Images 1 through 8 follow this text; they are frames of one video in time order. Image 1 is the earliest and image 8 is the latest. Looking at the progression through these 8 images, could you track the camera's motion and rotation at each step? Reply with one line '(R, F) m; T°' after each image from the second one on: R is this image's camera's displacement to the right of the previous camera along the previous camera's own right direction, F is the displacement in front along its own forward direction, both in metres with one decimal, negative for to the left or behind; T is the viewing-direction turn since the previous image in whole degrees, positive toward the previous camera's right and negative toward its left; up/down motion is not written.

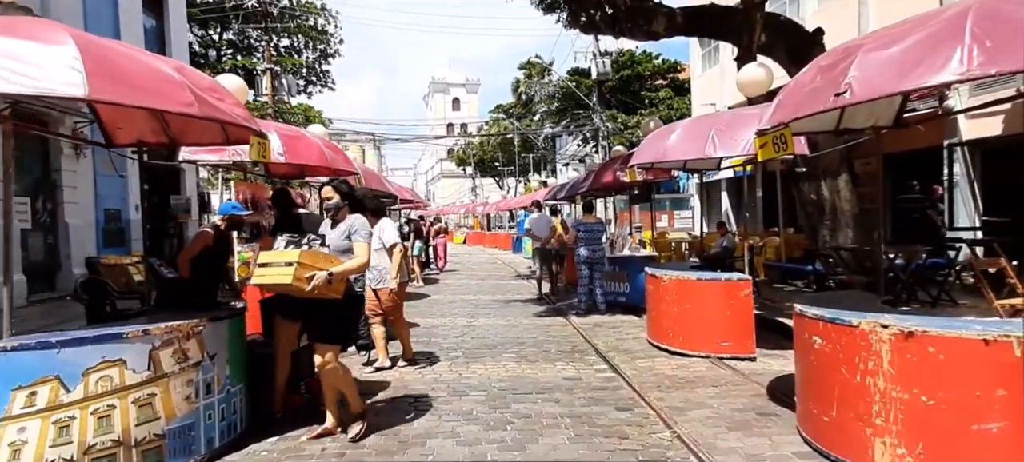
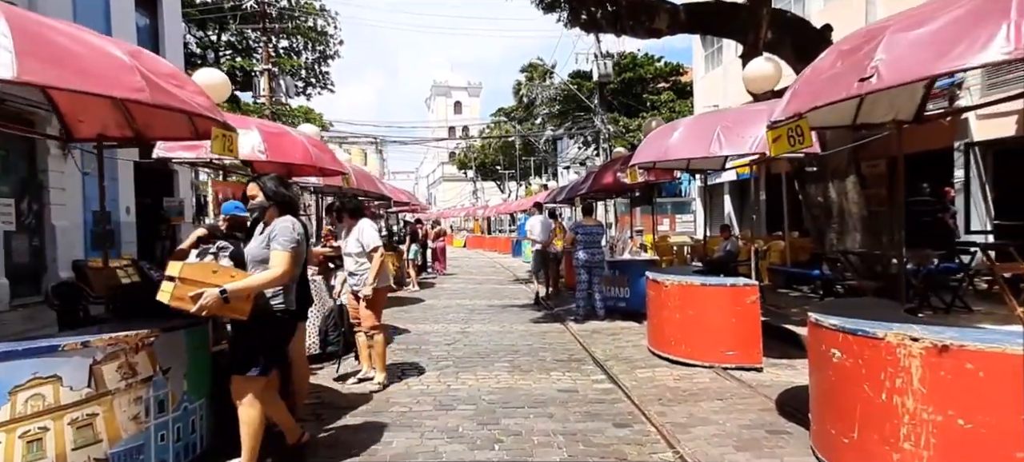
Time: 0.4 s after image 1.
(+0.1, +0.4) m; 0°
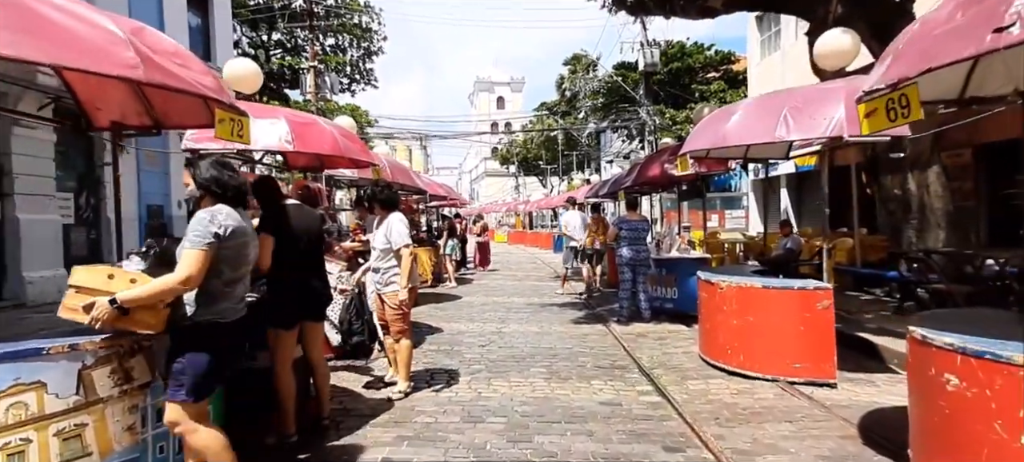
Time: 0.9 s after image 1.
(0.0, +0.5) m; -4°
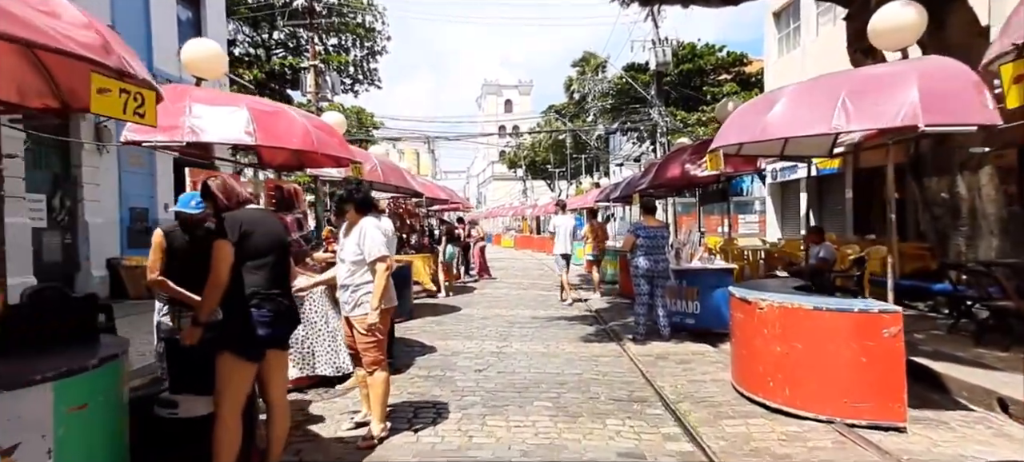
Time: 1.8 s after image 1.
(+0.1, +0.9) m; -1°
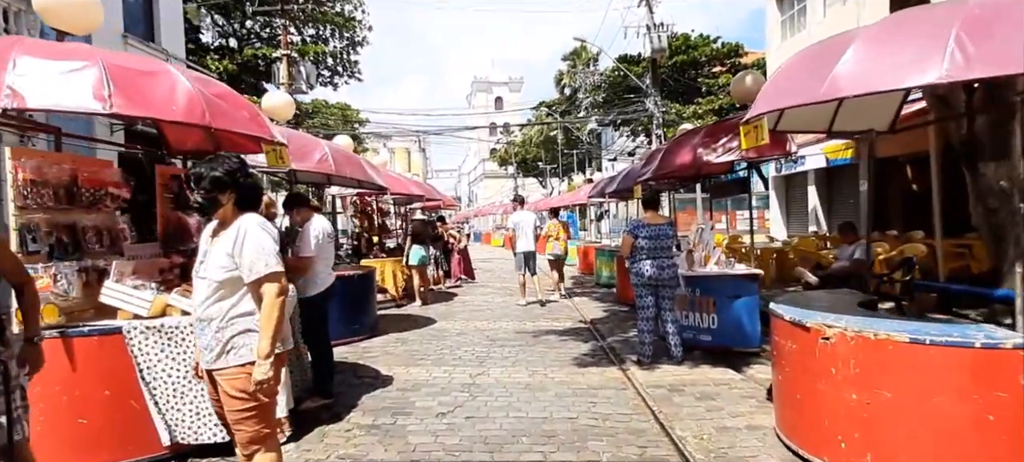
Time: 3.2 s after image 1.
(+0.2, +1.5) m; +1°
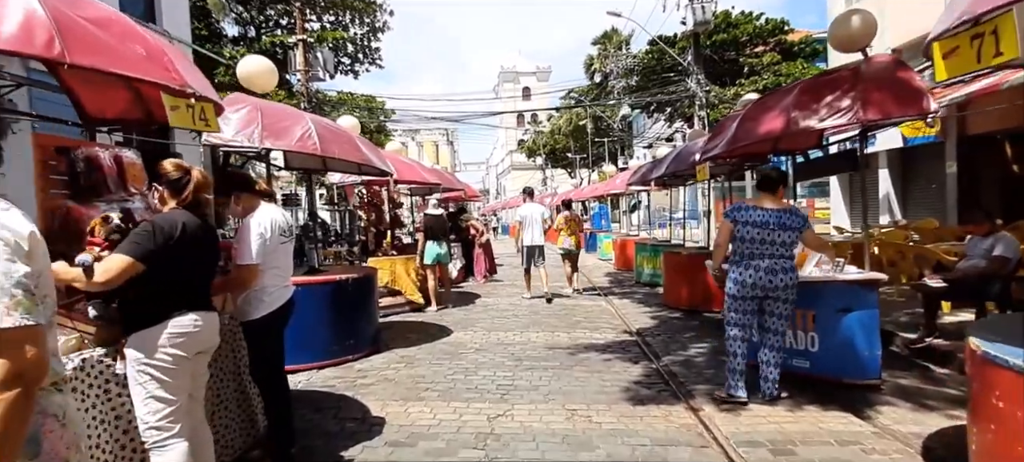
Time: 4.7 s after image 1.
(0.0, +1.6) m; -3°
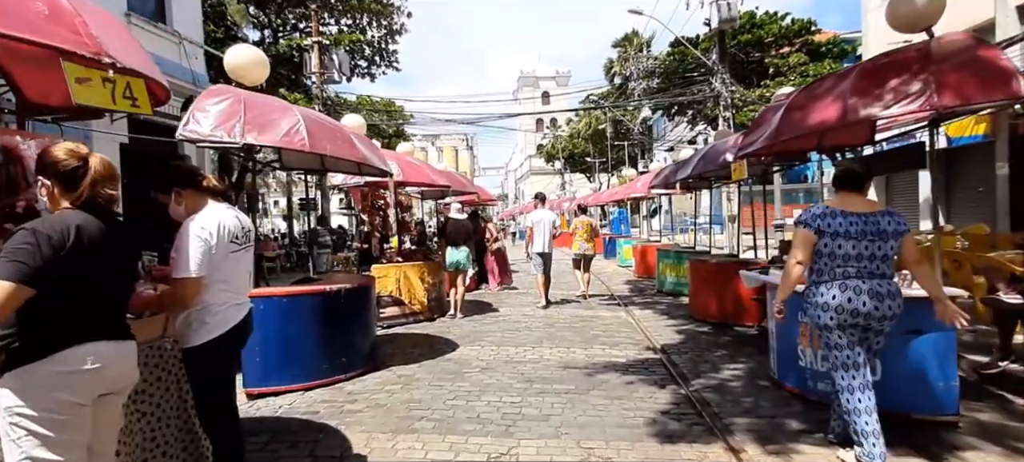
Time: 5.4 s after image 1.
(+0.1, +0.7) m; -2°
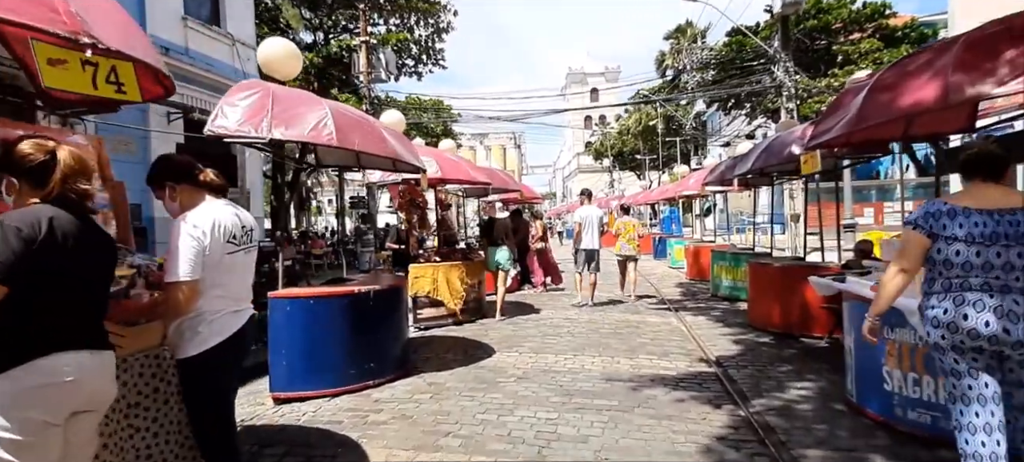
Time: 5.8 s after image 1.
(+0.1, +0.5) m; -5°
